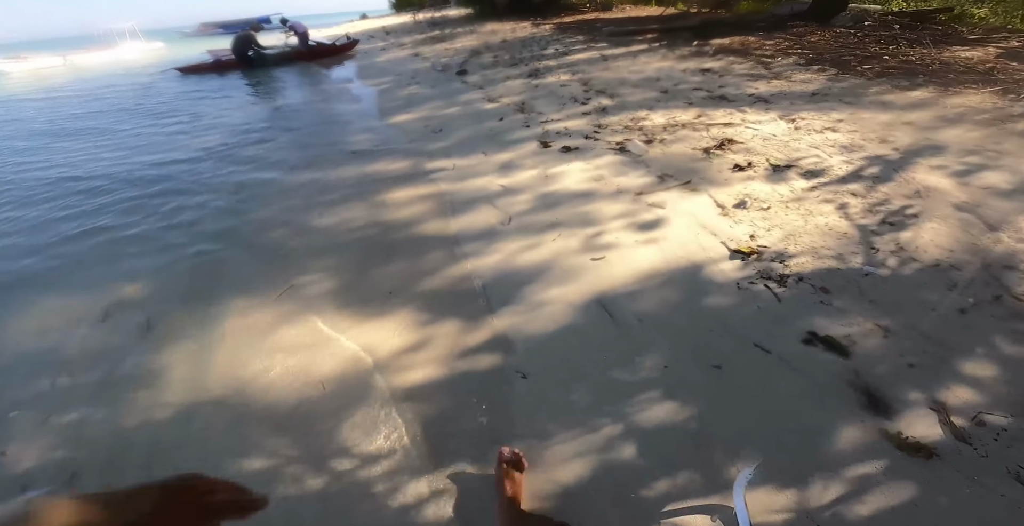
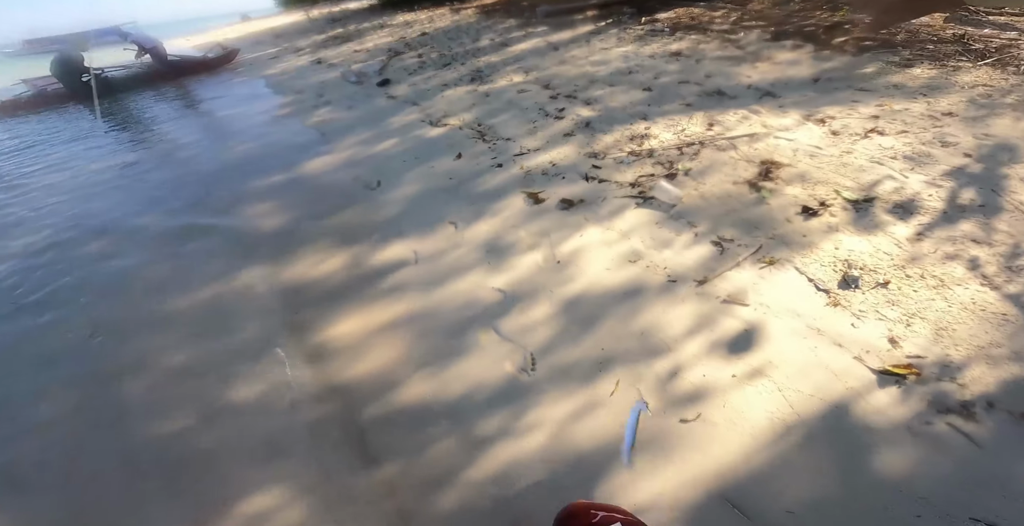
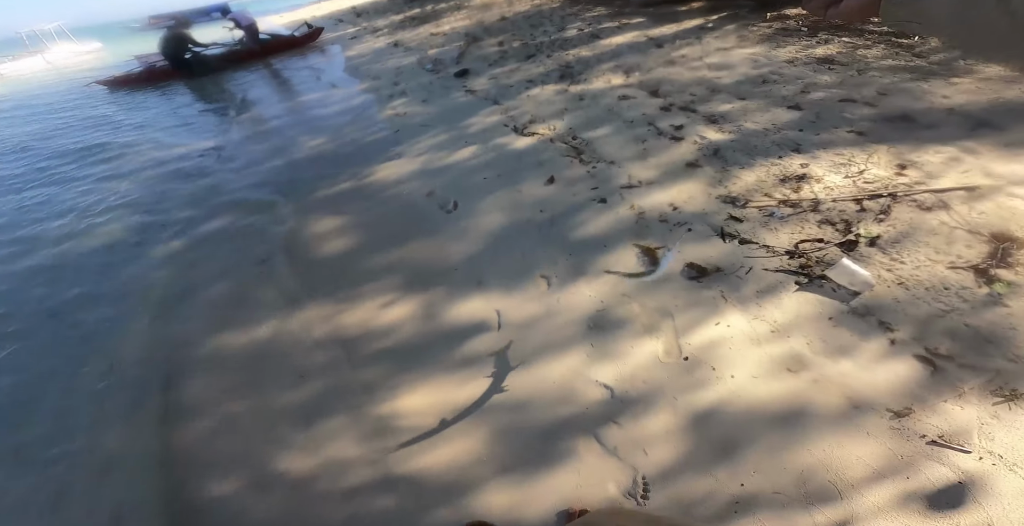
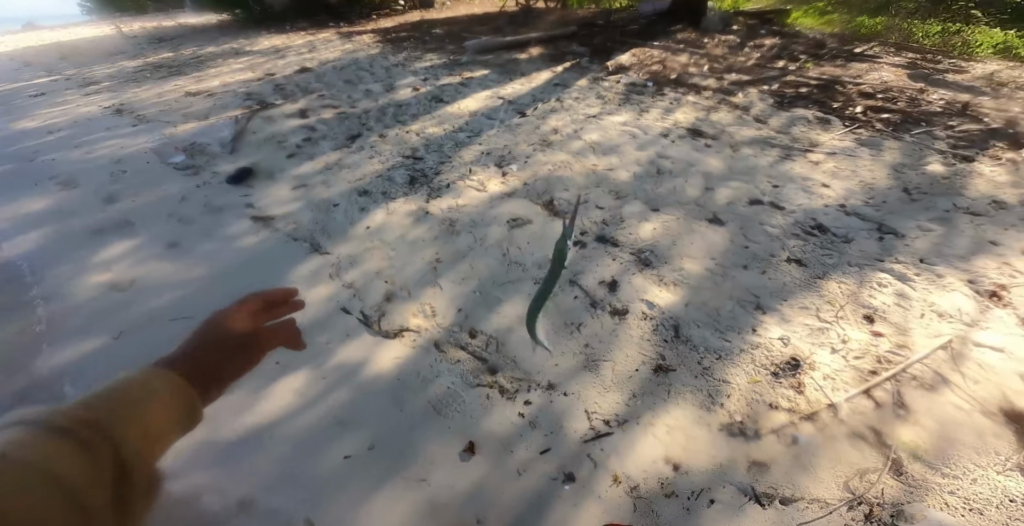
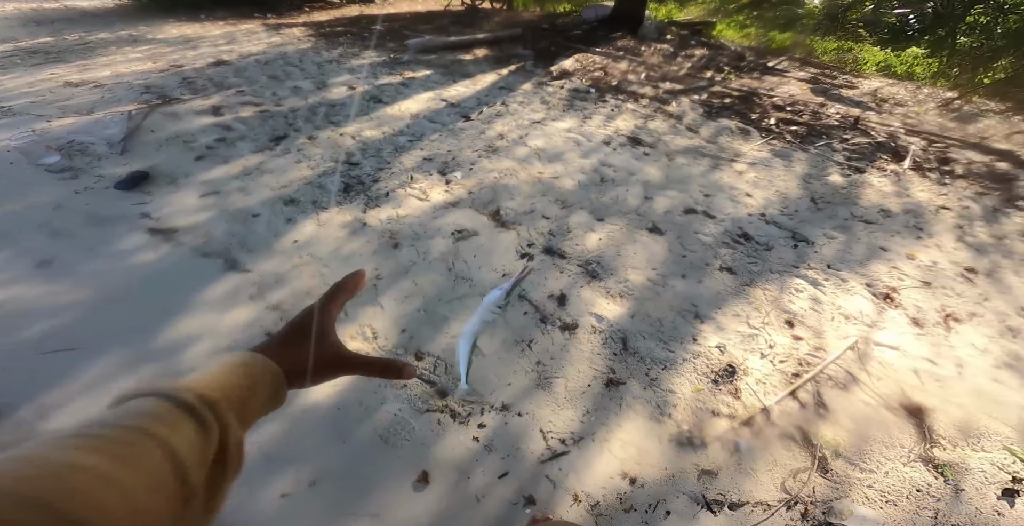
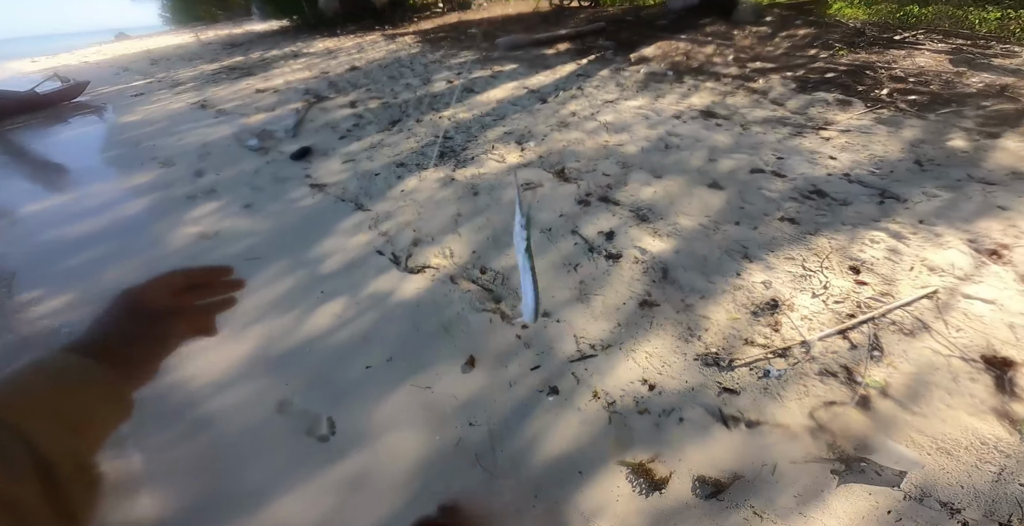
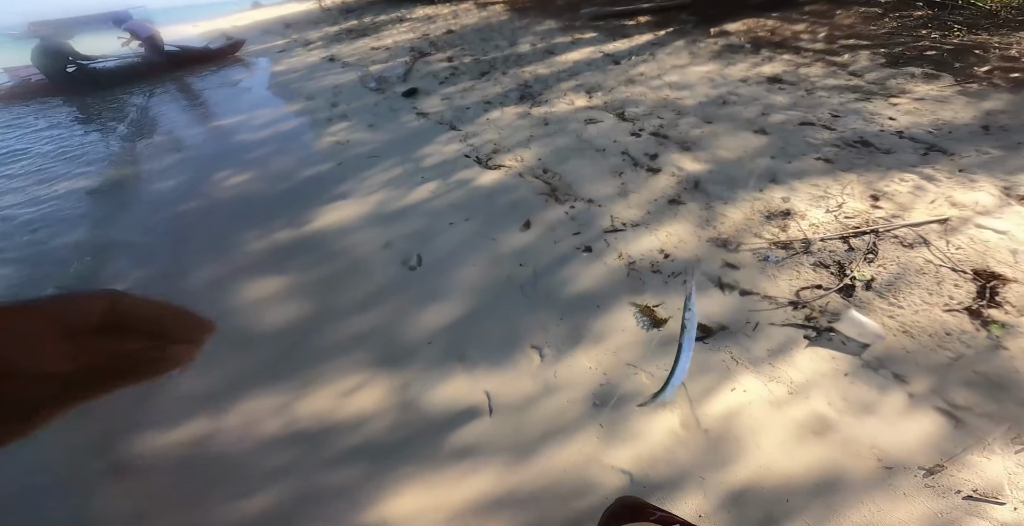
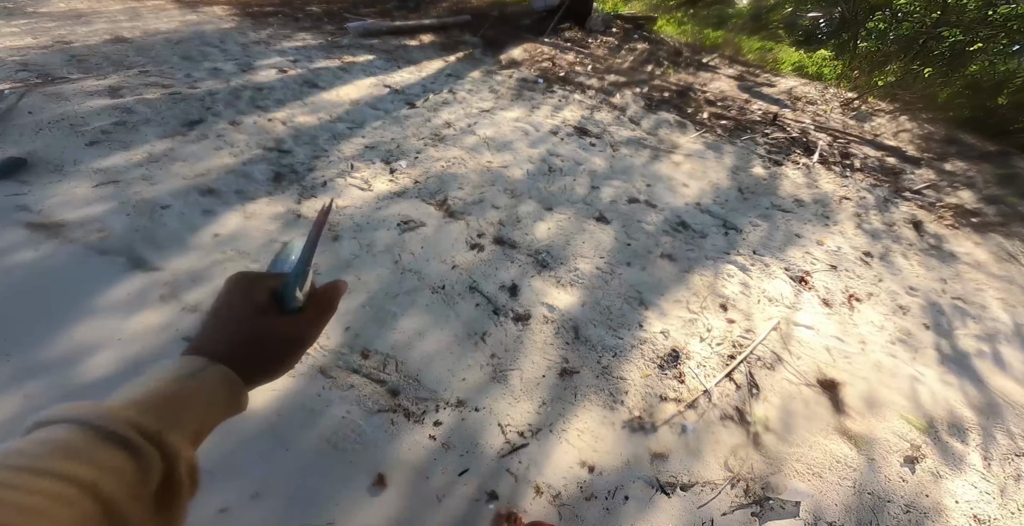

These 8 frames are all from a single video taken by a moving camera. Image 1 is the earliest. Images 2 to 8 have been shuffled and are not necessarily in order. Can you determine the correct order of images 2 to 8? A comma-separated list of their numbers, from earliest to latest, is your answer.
2, 3, 7, 6, 4, 5, 8
